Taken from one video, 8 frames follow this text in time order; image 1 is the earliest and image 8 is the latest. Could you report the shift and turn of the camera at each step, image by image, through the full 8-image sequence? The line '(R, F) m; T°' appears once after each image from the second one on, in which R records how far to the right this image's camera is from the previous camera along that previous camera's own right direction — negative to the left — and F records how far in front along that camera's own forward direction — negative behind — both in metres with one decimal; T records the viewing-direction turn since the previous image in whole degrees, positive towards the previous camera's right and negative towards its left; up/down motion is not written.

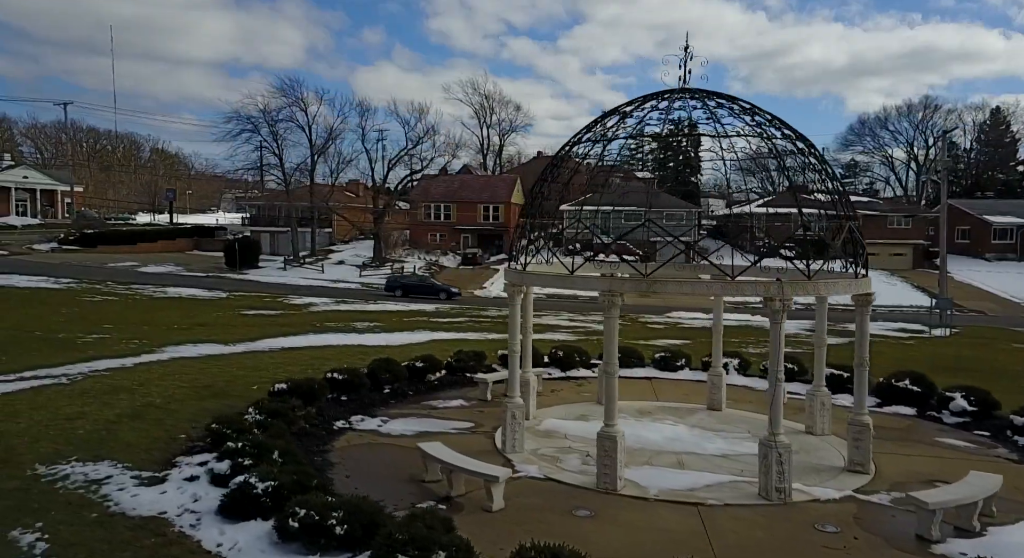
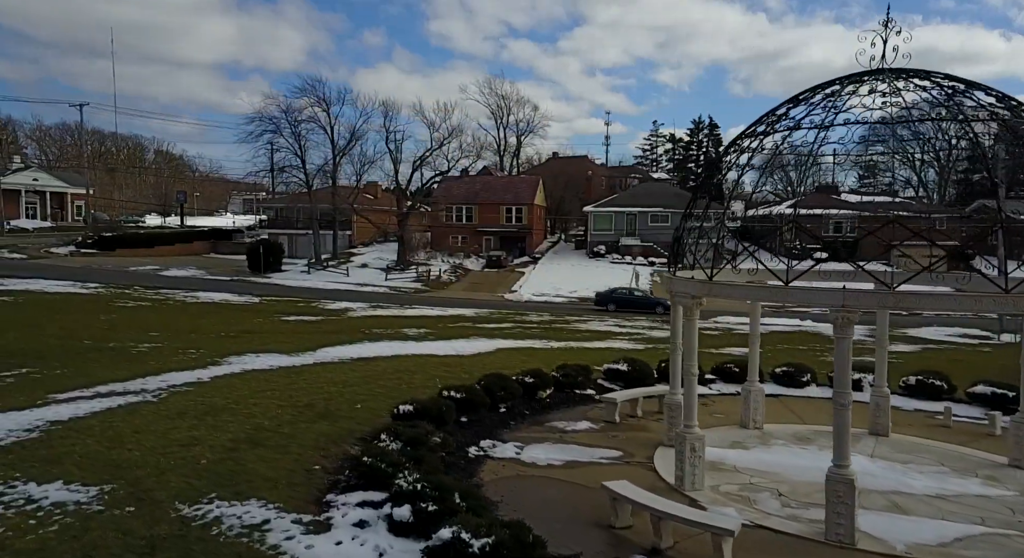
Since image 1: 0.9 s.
(-1.6, +0.6) m; 0°
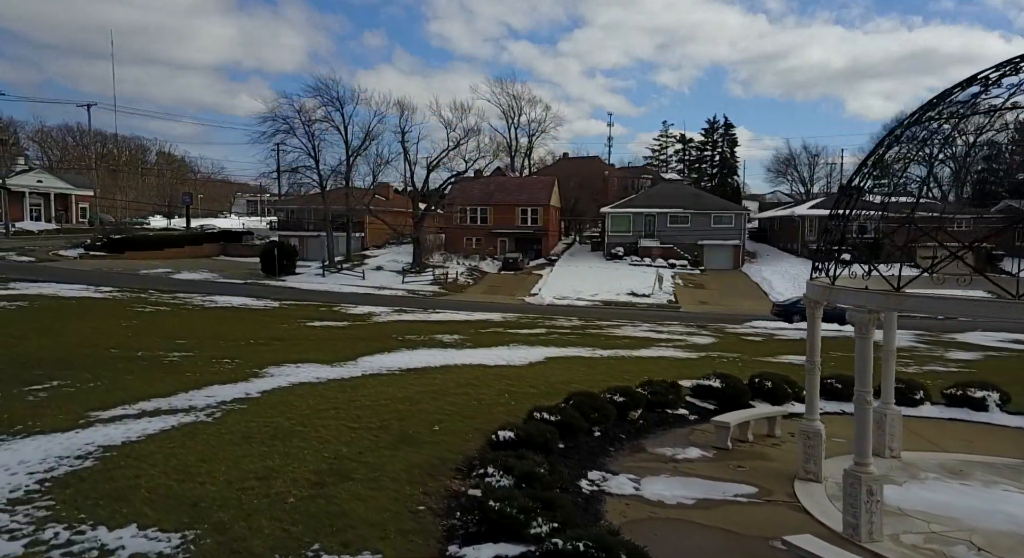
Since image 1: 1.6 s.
(-1.1, +0.7) m; 0°
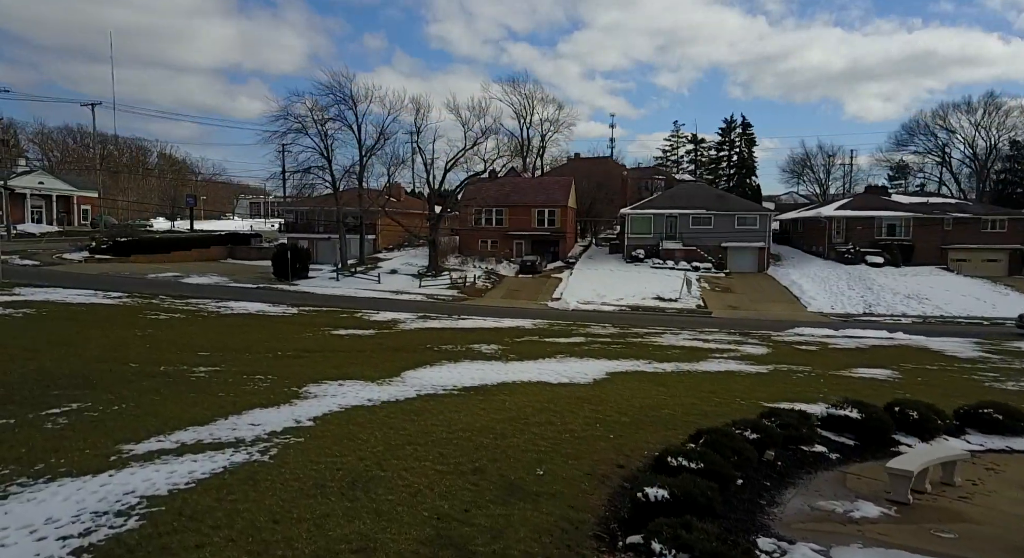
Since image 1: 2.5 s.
(-1.2, +1.2) m; 0°
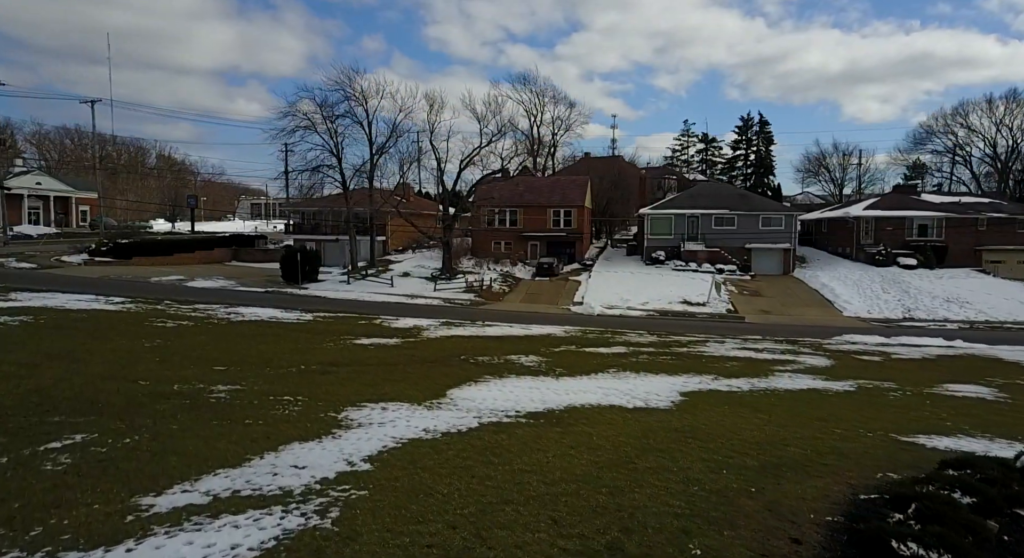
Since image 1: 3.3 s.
(-1.2, +1.5) m; 0°
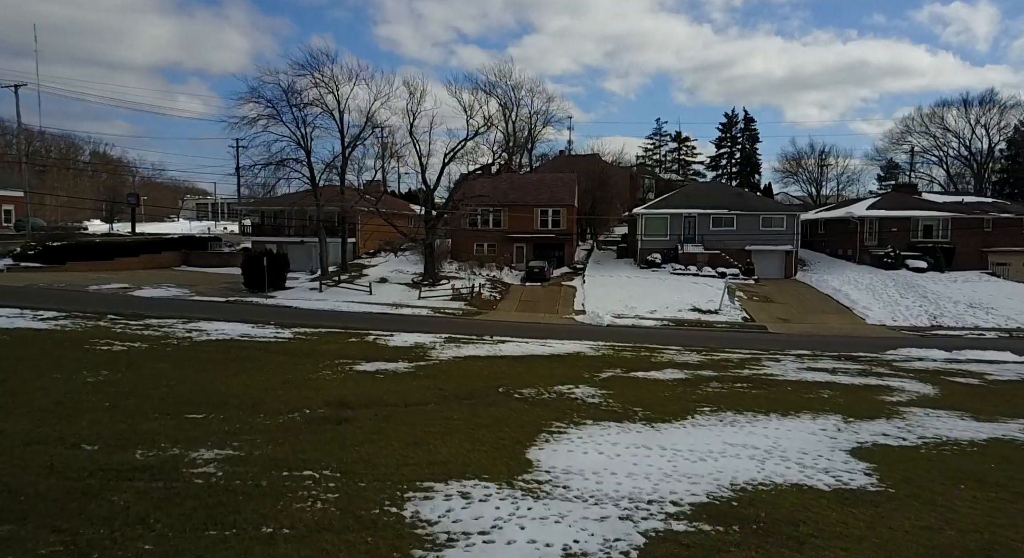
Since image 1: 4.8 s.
(-2.2, +3.3) m; +4°
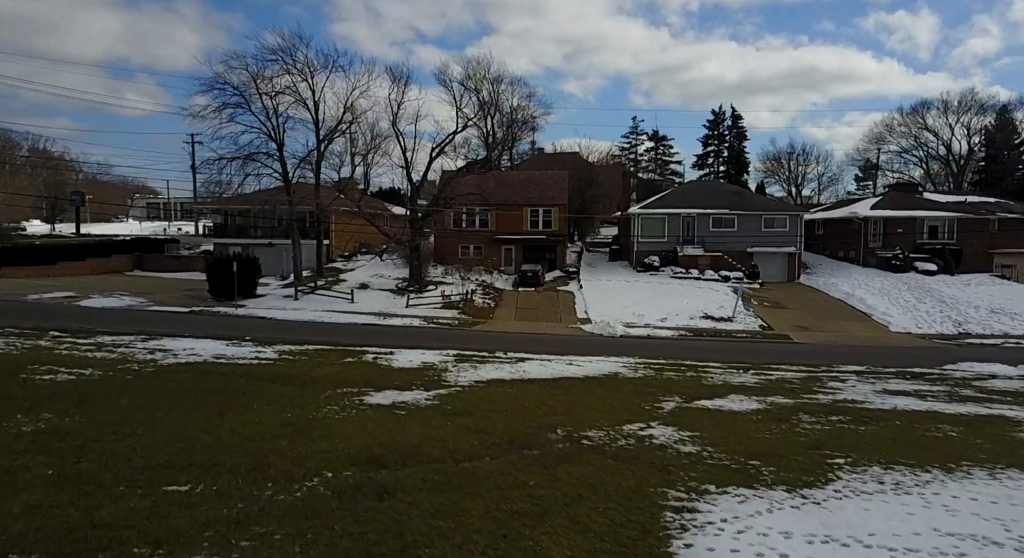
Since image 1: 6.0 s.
(-1.9, +2.8) m; +4°
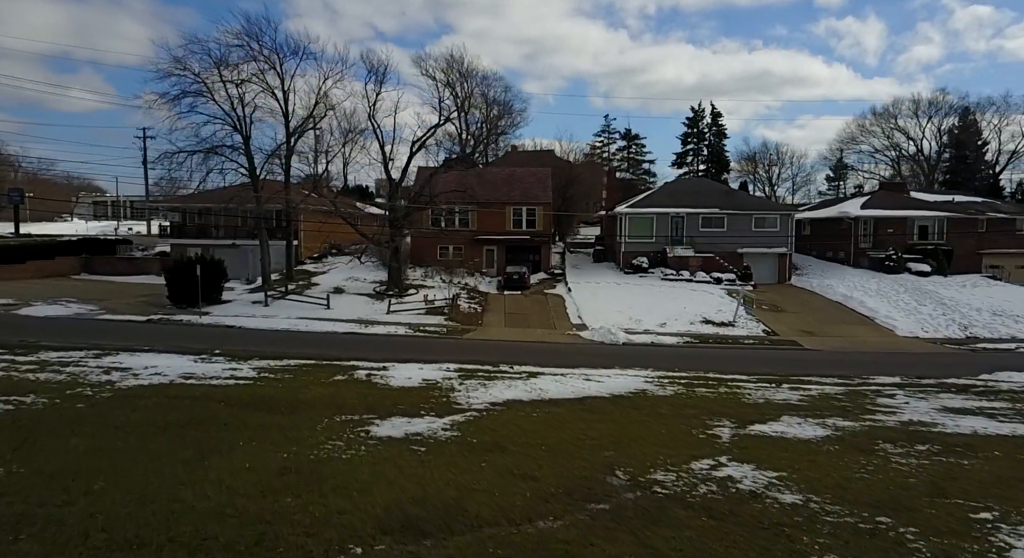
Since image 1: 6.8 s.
(-1.4, +2.0) m; +4°
